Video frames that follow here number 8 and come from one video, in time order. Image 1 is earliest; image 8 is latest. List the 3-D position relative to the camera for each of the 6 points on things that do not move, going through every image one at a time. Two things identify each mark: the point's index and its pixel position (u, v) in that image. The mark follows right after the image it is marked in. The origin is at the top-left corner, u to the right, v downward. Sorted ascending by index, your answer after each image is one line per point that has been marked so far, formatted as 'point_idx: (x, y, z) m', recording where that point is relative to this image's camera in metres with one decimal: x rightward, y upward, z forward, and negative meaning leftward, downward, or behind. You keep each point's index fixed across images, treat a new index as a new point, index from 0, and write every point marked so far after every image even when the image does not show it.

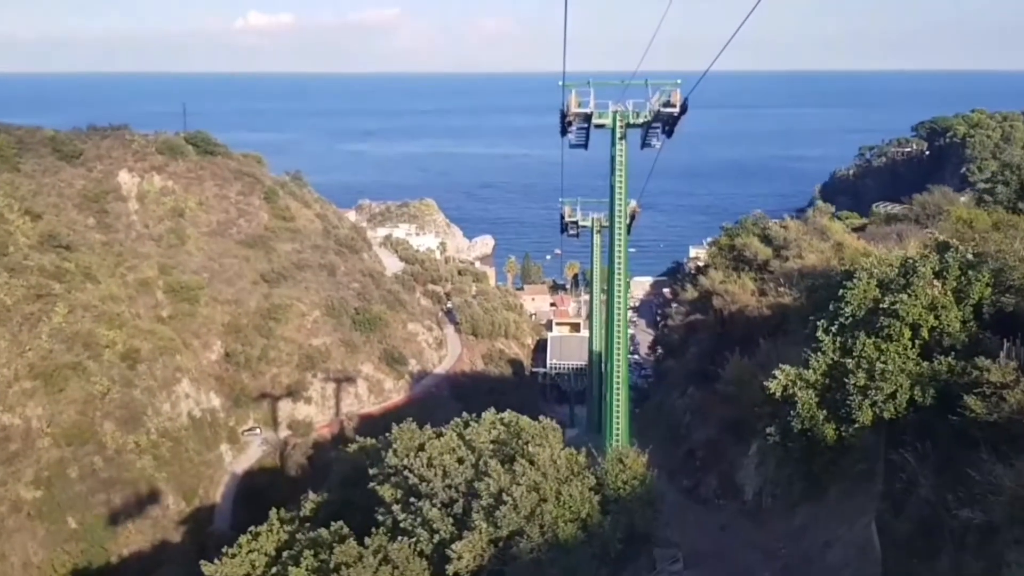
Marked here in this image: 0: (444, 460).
0: (-0.8, -2.0, +11.2) m
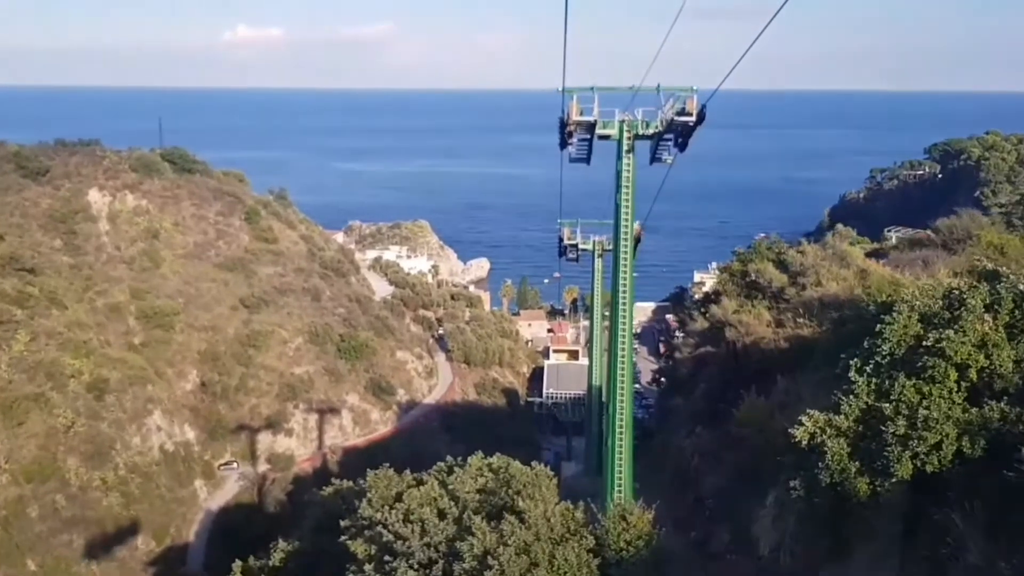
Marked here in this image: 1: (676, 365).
0: (-0.9, -2.3, +9.9) m
1: (+3.2, -1.5, +18.7) m
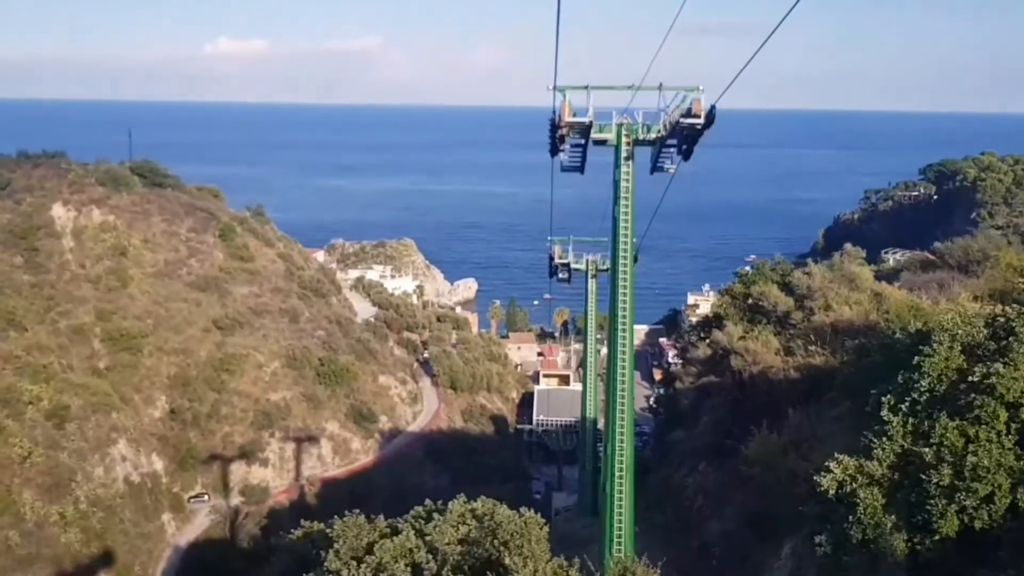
0: (-1.0, -2.5, +8.7) m
1: (+3.0, -1.9, +17.6) m
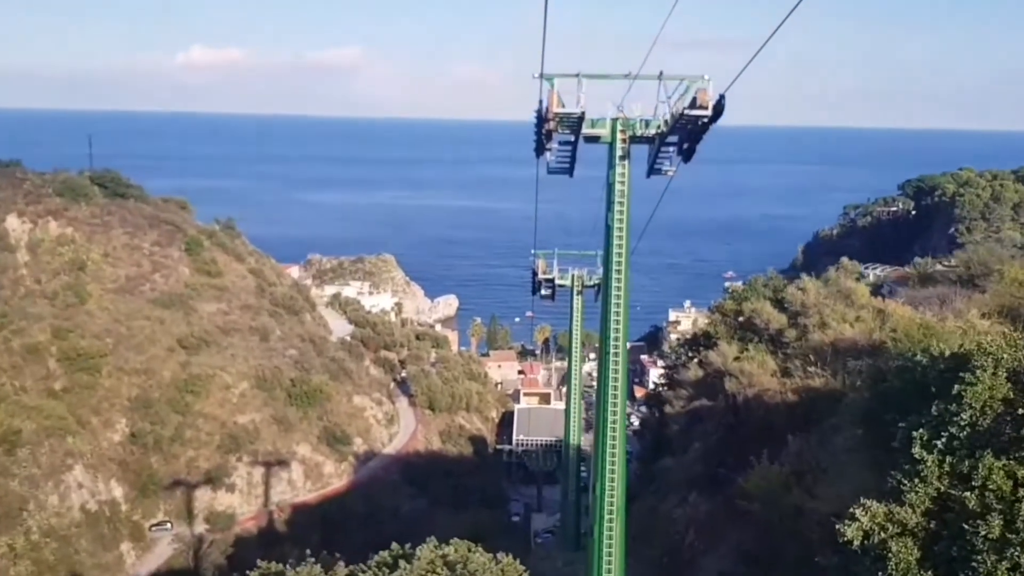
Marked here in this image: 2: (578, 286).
0: (-1.2, -2.6, +7.6) m
1: (+2.6, -2.2, +16.7) m
2: (+1.4, 0.0, +19.3) m
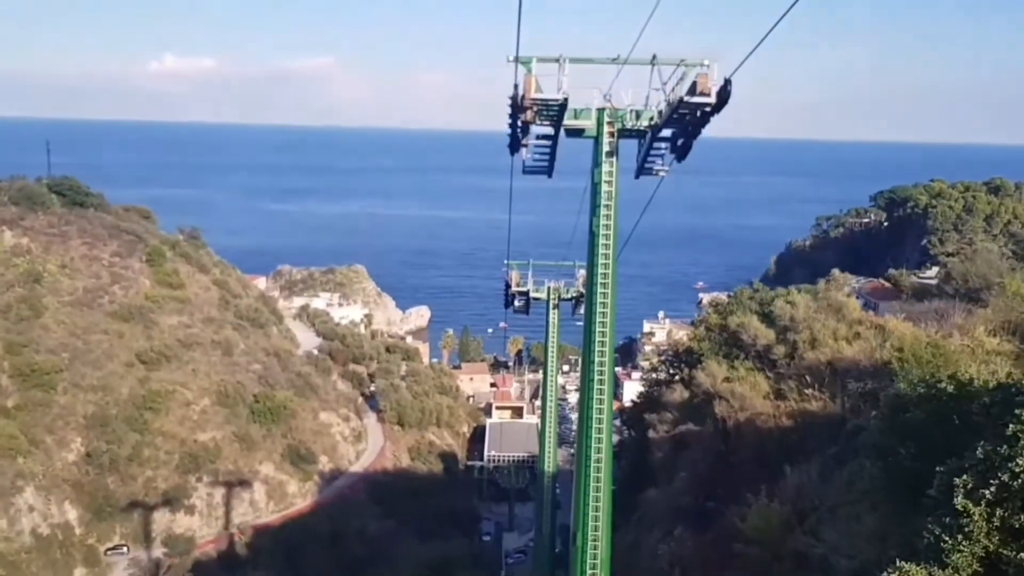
0: (-1.5, -2.8, +7.1) m
1: (+2.1, -2.4, +16.2) m
2: (+0.8, -0.3, +18.8) m
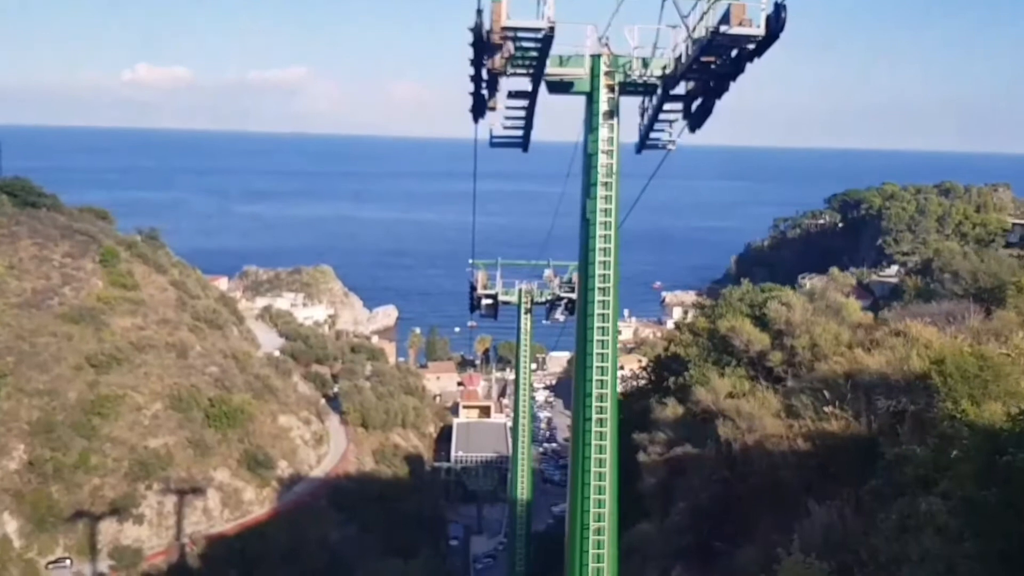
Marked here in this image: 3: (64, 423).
0: (-1.7, -2.8, +6.1) m
1: (+1.6, -2.4, +15.3) m
2: (+0.2, -0.2, +17.9) m
3: (-9.1, -2.7, +19.6) m
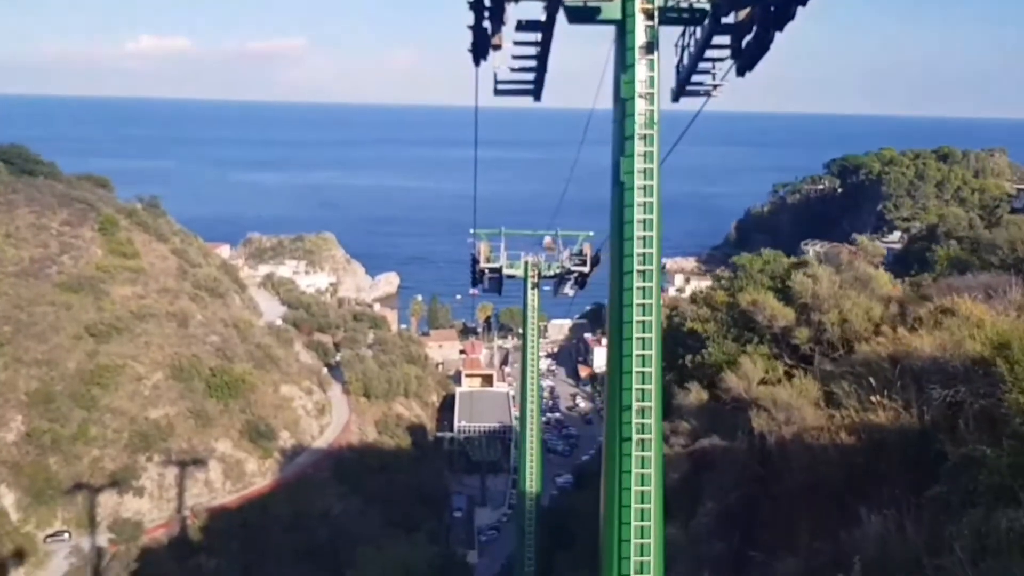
0: (-1.6, -2.6, +5.7) m
1: (+1.7, -2.0, +14.9) m
2: (+0.3, +0.3, +17.4) m
3: (-8.9, -2.1, +19.2) m
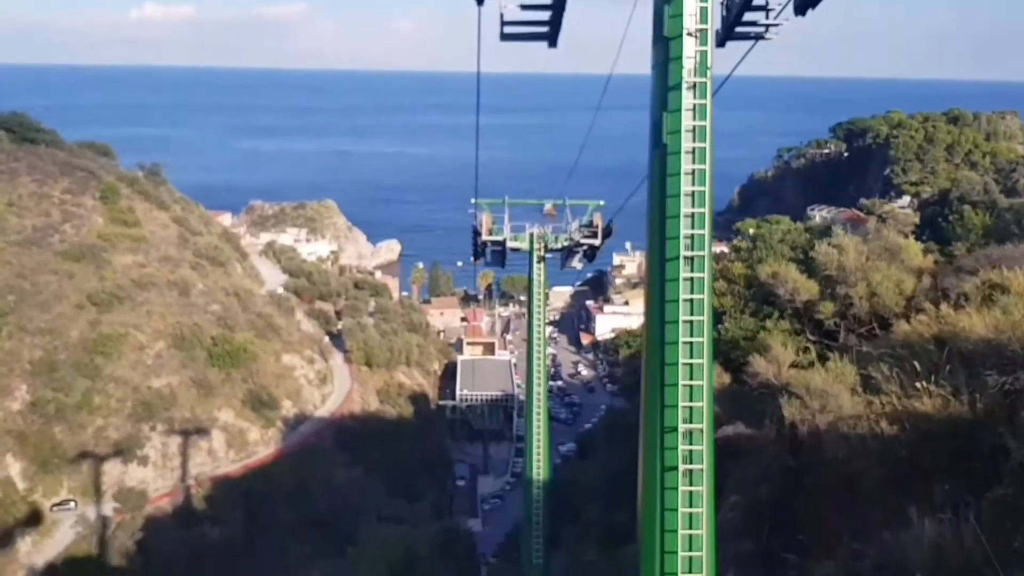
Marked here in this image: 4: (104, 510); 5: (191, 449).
0: (-1.5, -2.5, +5.7) m
1: (+1.8, -1.6, +14.9) m
2: (+0.4, +0.8, +17.3) m
3: (-8.9, -1.5, +19.2) m
4: (-7.6, -4.2, +18.0) m
5: (-6.5, -3.3, +19.9) m
